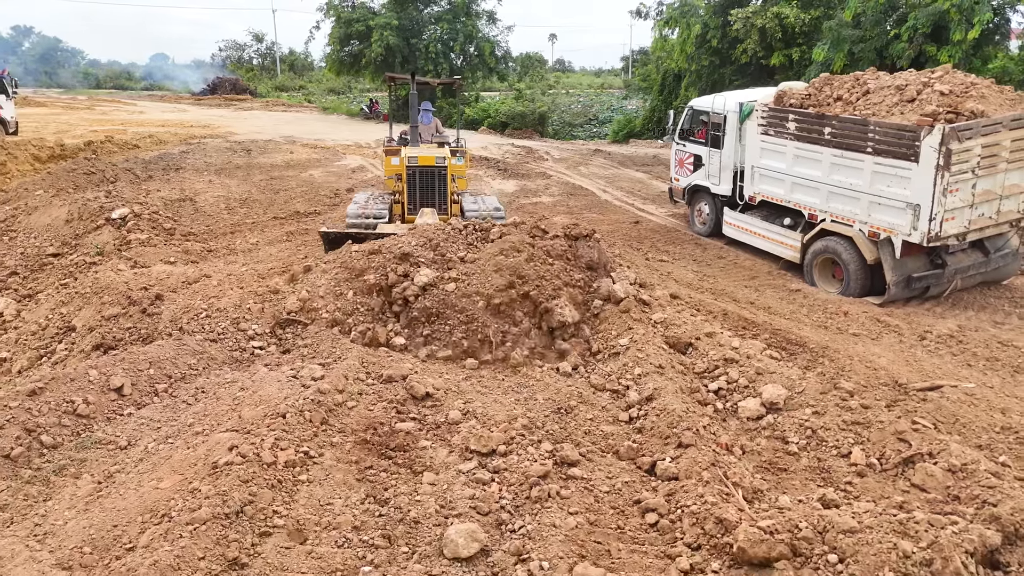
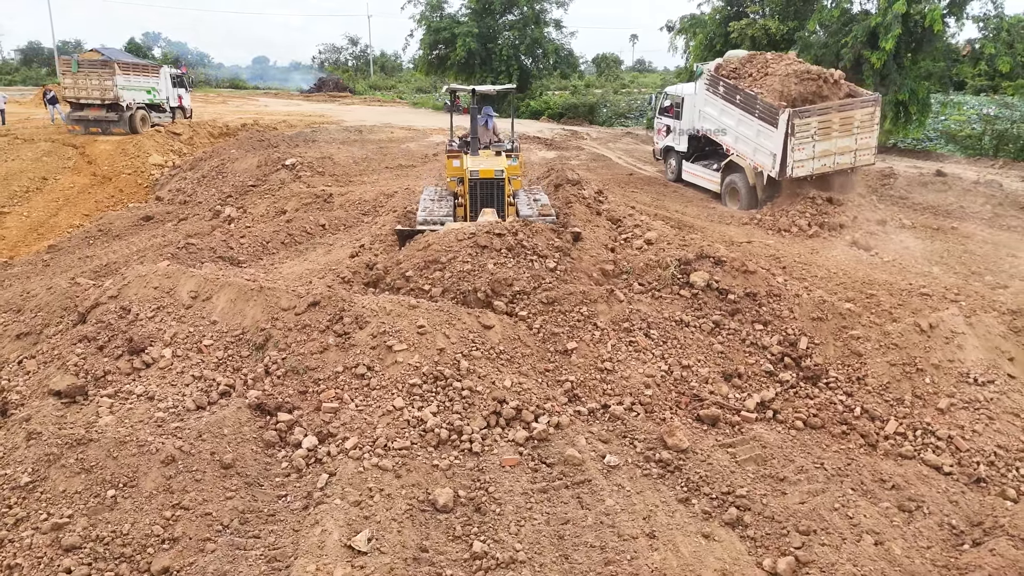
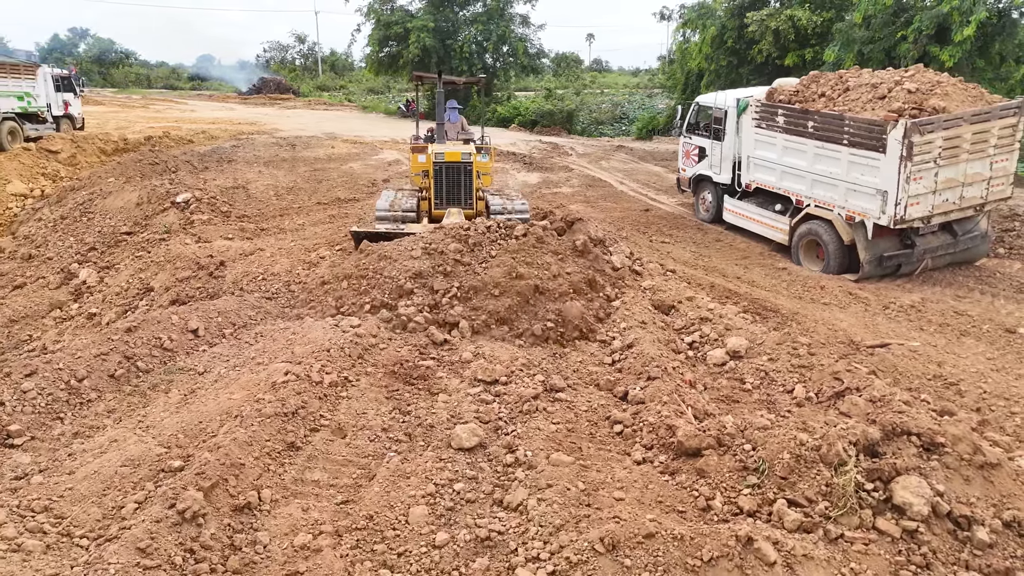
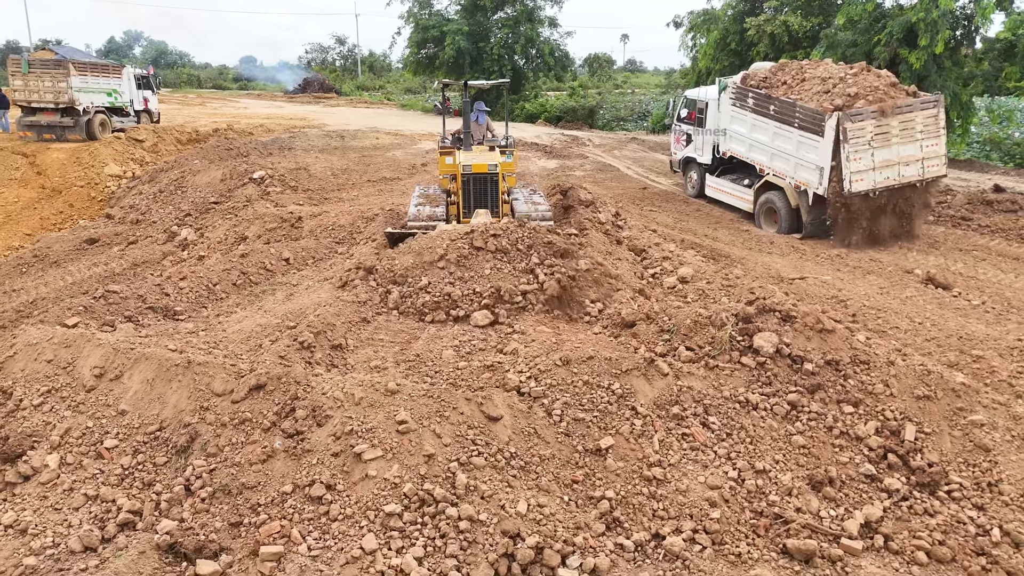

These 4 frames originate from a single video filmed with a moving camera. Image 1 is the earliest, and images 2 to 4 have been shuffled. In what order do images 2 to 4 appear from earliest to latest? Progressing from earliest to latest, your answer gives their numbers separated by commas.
3, 4, 2
